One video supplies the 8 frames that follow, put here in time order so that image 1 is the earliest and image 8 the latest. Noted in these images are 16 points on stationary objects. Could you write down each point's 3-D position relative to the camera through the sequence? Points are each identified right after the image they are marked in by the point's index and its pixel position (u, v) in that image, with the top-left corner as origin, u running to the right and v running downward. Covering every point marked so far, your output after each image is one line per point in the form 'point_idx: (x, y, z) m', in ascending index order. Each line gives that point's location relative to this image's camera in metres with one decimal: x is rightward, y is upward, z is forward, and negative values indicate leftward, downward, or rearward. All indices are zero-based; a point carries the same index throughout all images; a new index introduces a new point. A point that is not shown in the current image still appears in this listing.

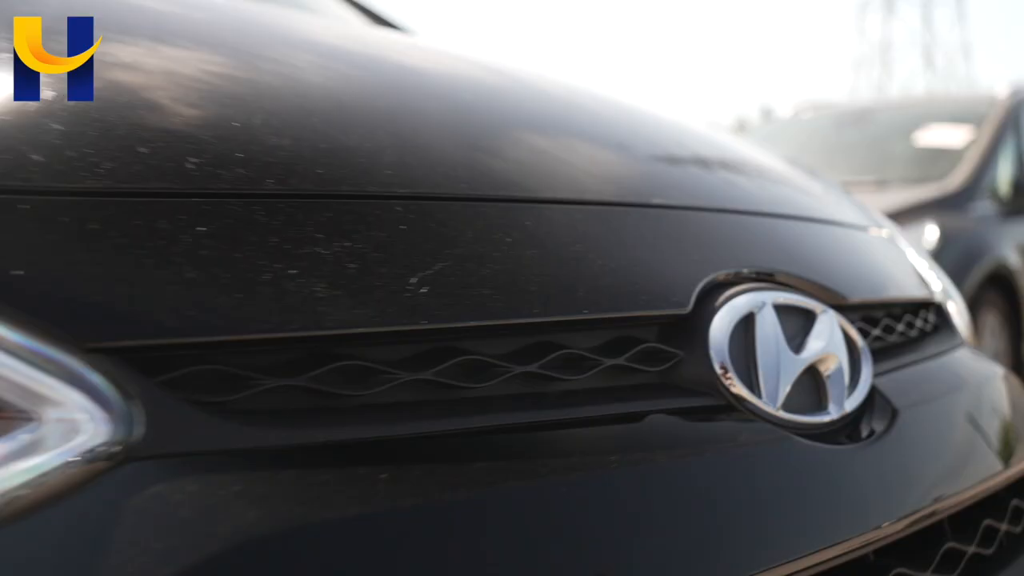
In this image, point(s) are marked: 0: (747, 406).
0: (+0.1, -0.1, +0.6) m
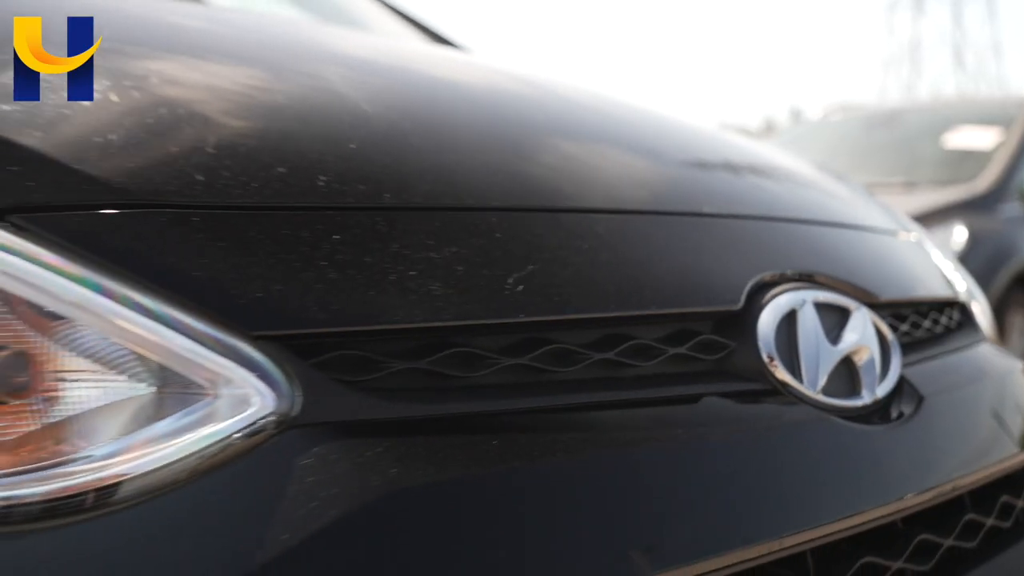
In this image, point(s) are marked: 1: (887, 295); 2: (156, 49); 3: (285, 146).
0: (+0.2, -0.1, +0.7) m
1: (+0.3, 0.0, +0.9) m
2: (-0.3, +0.1, +0.8) m
3: (-0.1, +0.1, +0.7) m
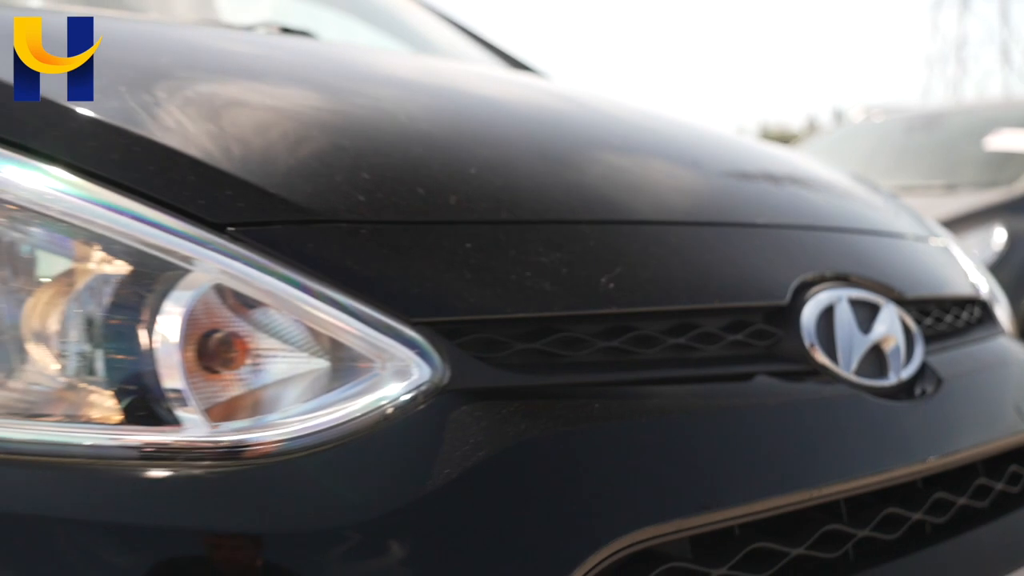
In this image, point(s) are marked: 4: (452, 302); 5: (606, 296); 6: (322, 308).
0: (+0.2, -0.1, +0.9) m
1: (+0.3, 0.0, +1.1) m
2: (-0.2, +0.1, +1.0) m
3: (-0.1, +0.1, +0.9) m
4: (0.0, 0.0, +0.7) m
5: (+0.1, 0.0, +0.8) m
6: (-0.1, 0.0, +0.7) m
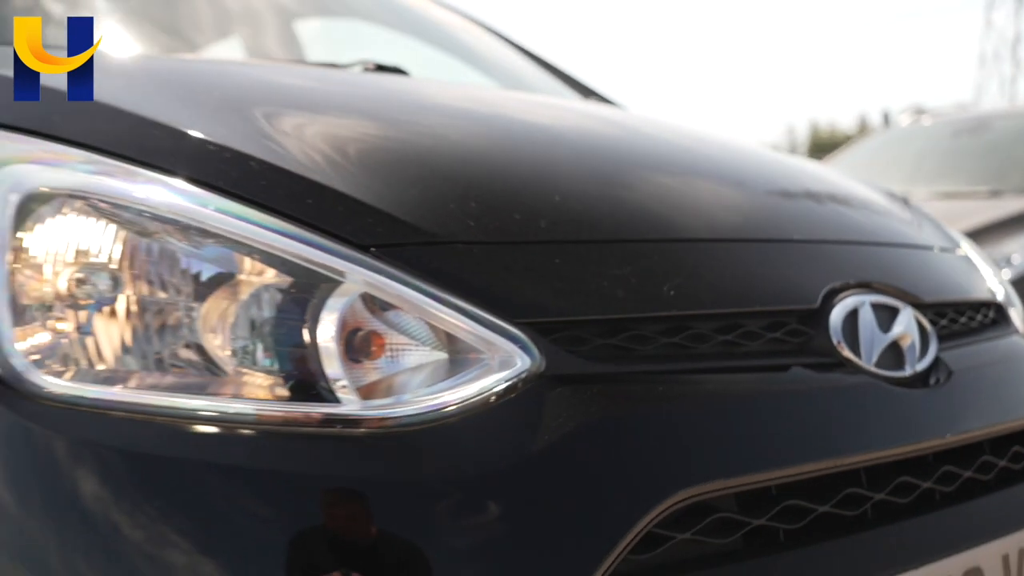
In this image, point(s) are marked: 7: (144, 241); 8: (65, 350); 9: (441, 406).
0: (+0.3, -0.1, +1.0) m
1: (+0.4, 0.0, +1.2) m
2: (-0.1, +0.1, +1.2) m
3: (0.0, +0.1, +1.1) m
4: (0.0, 0.0, +0.9) m
5: (+0.1, 0.0, +1.0) m
6: (-0.1, 0.0, +0.9) m
7: (-0.3, 0.0, +0.9) m
8: (-0.3, 0.0, +0.9) m
9: (-0.1, -0.1, +0.9) m
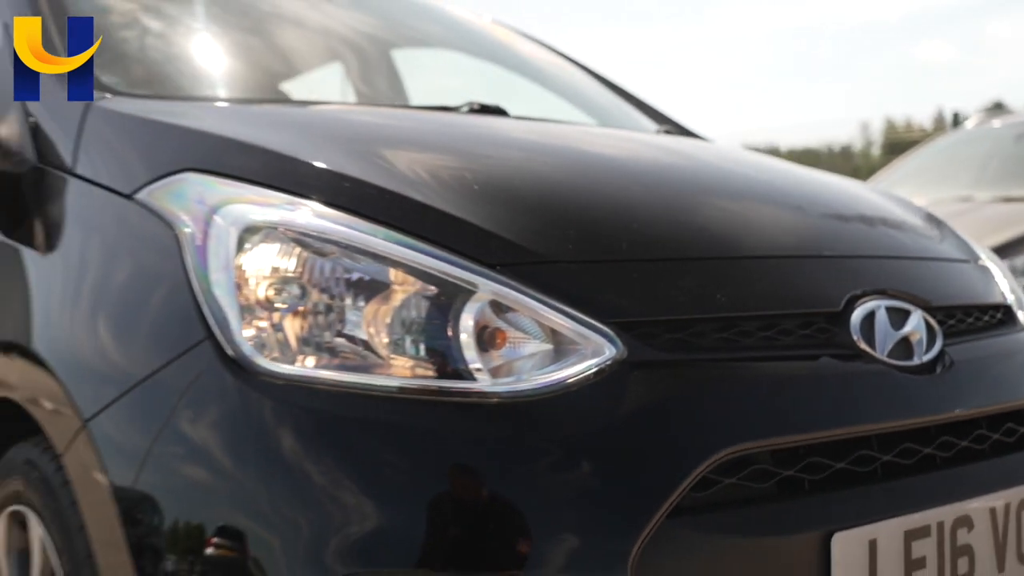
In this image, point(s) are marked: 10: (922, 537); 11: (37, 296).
0: (+0.4, -0.1, +1.3) m
1: (+0.5, 0.0, +1.5) m
2: (0.0, +0.1, +1.5) m
3: (+0.1, +0.1, +1.4) m
4: (+0.1, 0.0, +1.2) m
5: (+0.2, 0.0, +1.3) m
6: (0.0, 0.0, +1.2) m
7: (-0.2, 0.0, +1.2) m
8: (-0.2, 0.0, +1.2) m
9: (0.0, -0.1, +1.2) m
10: (+0.4, -0.3, +1.2) m
11: (-0.6, 0.0, +1.5) m
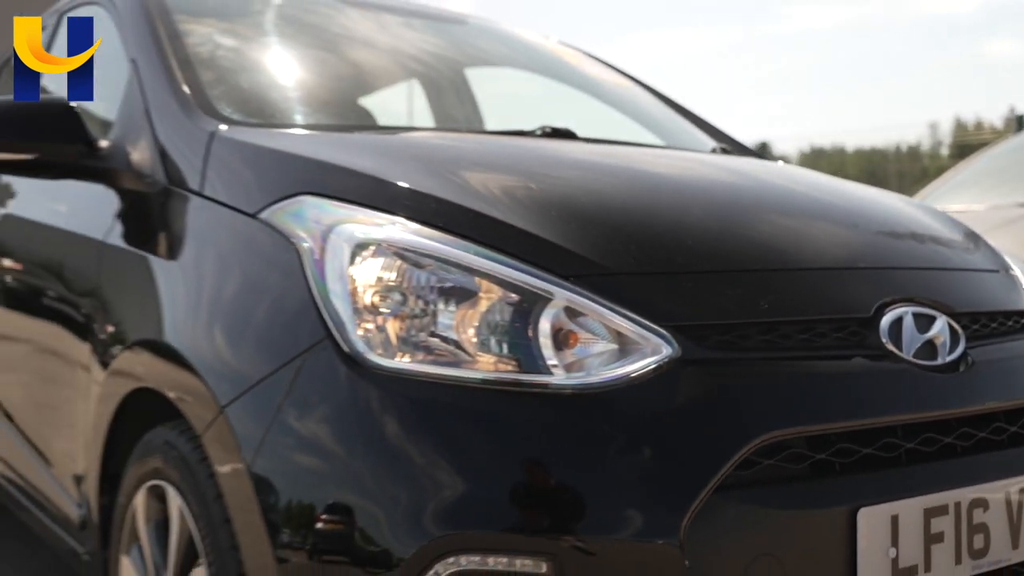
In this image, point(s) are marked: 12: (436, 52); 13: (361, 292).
0: (+0.5, -0.1, +1.5) m
1: (+0.6, 0.0, +1.7) m
2: (+0.1, +0.1, +1.7) m
3: (+0.2, +0.1, +1.6) m
4: (+0.2, 0.0, +1.4) m
5: (+0.3, 0.0, +1.5) m
6: (+0.1, 0.0, +1.4) m
7: (-0.1, 0.0, +1.4) m
8: (-0.2, -0.1, +1.4) m
9: (+0.1, -0.1, +1.4) m
10: (+0.5, -0.3, +1.4) m
11: (-0.5, 0.0, +1.7) m
12: (-0.2, +0.5, +2.8) m
13: (-0.2, 0.0, +1.4) m
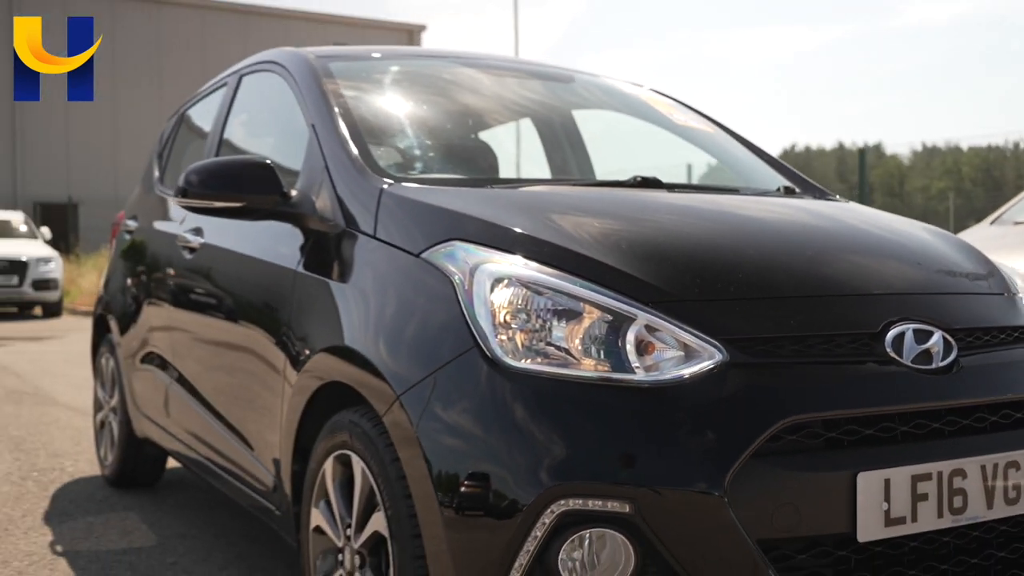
0: (+0.6, -0.1, +2.0) m
1: (+0.8, -0.1, +2.1) m
2: (+0.3, +0.1, +2.2) m
3: (+0.4, 0.0, +2.1) m
4: (+0.3, -0.1, +1.9) m
5: (+0.5, -0.1, +2.0) m
6: (+0.3, -0.1, +1.9) m
7: (0.0, 0.0, +2.0) m
8: (0.0, -0.1, +1.9) m
9: (+0.3, -0.1, +1.9) m
10: (+0.6, -0.3, +1.9) m
11: (-0.3, -0.1, +2.3) m
12: (+0.1, +0.5, +3.4) m
13: (0.0, 0.0, +2.0) m
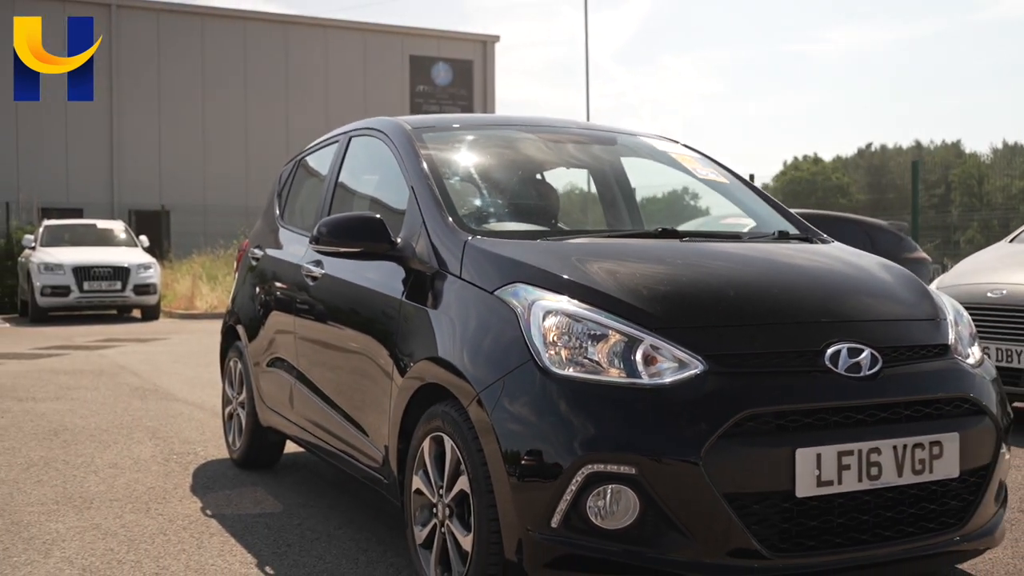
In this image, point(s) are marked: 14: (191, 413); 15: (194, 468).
0: (+0.7, -0.2, +2.8) m
1: (+0.9, -0.1, +2.9) m
2: (+0.4, 0.0, +3.0) m
3: (+0.5, 0.0, +2.9) m
4: (+0.4, -0.1, +2.7) m
5: (+0.6, -0.1, +2.8) m
6: (+0.4, -0.1, +2.7) m
7: (+0.2, -0.1, +2.8) m
8: (+0.1, -0.2, +2.8) m
9: (+0.4, -0.2, +2.7) m
10: (+0.7, -0.4, +2.7) m
11: (-0.2, -0.1, +3.1) m
12: (+0.3, +0.4, +4.2) m
13: (+0.1, -0.1, +2.8) m
14: (-1.8, -0.7, +6.9) m
15: (-1.3, -0.8, +5.1) m
